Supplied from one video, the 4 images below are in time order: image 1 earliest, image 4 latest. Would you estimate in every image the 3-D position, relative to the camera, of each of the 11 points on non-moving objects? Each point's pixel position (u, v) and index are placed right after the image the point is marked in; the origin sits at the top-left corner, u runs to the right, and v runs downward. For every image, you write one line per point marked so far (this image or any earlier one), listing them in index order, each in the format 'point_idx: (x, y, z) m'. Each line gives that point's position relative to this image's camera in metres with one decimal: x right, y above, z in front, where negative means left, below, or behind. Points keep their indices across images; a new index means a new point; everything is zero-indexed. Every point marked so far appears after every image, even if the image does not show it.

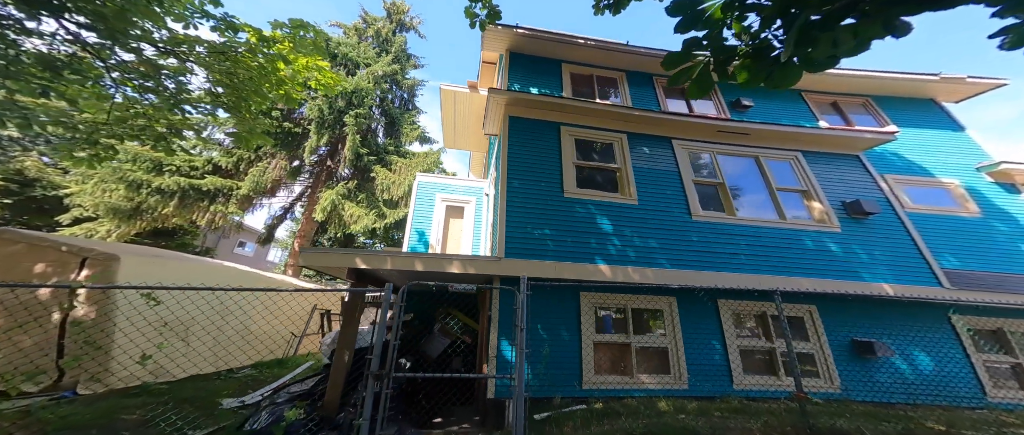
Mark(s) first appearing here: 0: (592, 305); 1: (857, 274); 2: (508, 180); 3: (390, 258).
0: (+1.4, -1.4, +5.1) m
1: (+5.6, -0.9, +5.1) m
2: (-0.1, +0.6, +5.2) m
3: (-1.3, -0.5, +3.8) m
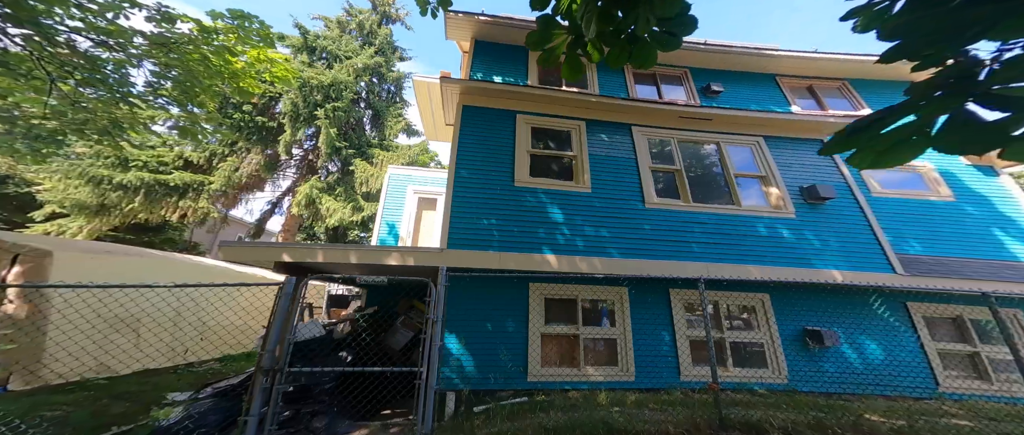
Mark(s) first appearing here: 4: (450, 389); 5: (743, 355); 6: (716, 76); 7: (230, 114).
0: (+0.6, -1.2, +5.0) m
1: (+4.7, -0.7, +5.0) m
2: (-0.9, +0.8, +5.1) m
3: (-2.1, -0.4, +3.7) m
4: (-0.8, -2.3, +4.3) m
5: (+3.7, -2.2, +5.1) m
6: (+4.9, +3.5, +7.9) m
7: (-10.0, +3.6, +11.1) m
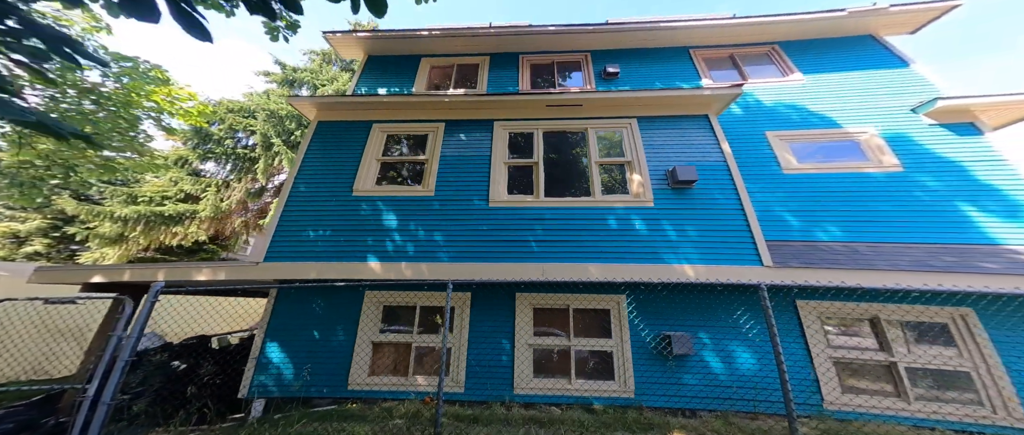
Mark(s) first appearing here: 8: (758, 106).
0: (-2.1, -1.3, +4.9) m
1: (+2.0, -0.5, +4.3) m
2: (-3.6, +0.6, +5.3) m
3: (-5.0, -0.7, +4.1) m
4: (-3.5, -2.5, +4.4) m
5: (+1.1, -2.1, +4.5) m
6: (+2.4, +3.6, +7.2) m
7: (-11.8, +2.7, +12.6) m
8: (+4.3, +2.0, +5.6) m
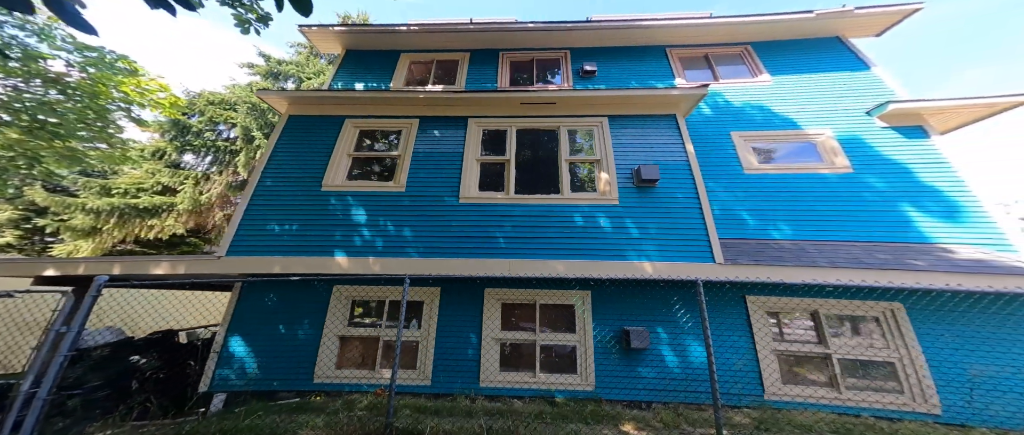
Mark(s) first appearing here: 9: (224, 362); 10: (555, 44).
0: (-2.6, -1.3, +5.0) m
1: (+1.5, -0.5, +4.4) m
2: (-4.1, +0.7, +5.3) m
3: (-5.4, -0.6, +4.1) m
4: (-4.0, -2.4, +4.4) m
5: (+0.6, -2.0, +4.6) m
6: (+1.9, +3.7, +7.3) m
7: (-12.5, +3.0, +12.4) m
8: (+3.9, +2.0, +5.7) m
9: (-4.1, -2.1, +4.5) m
10: (+1.0, +4.1, +7.6) m
